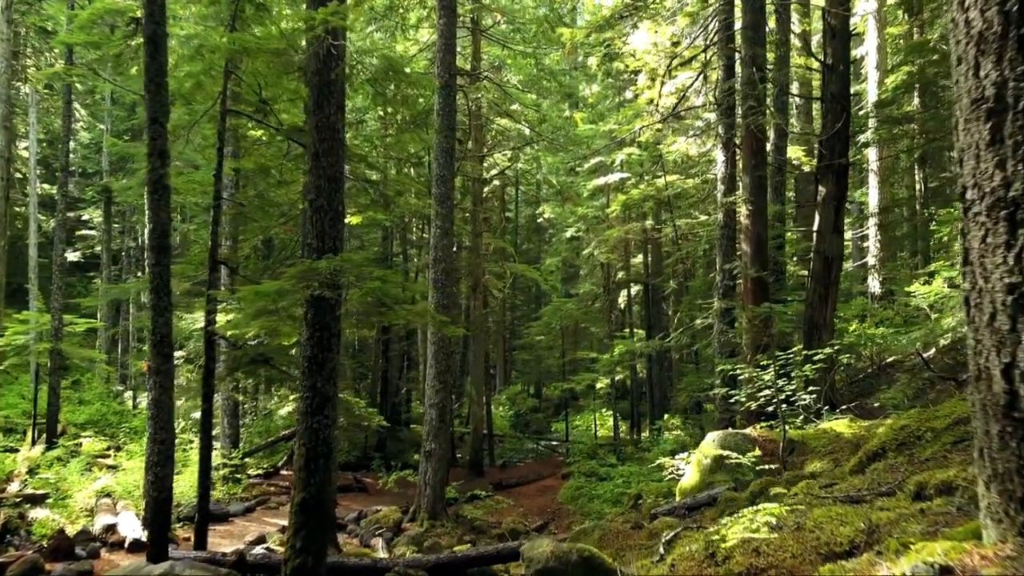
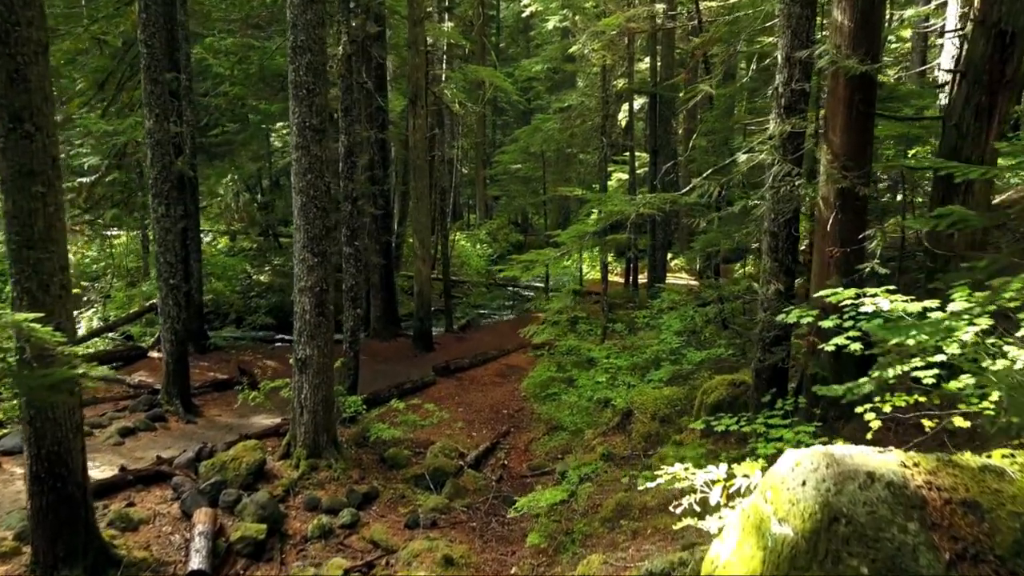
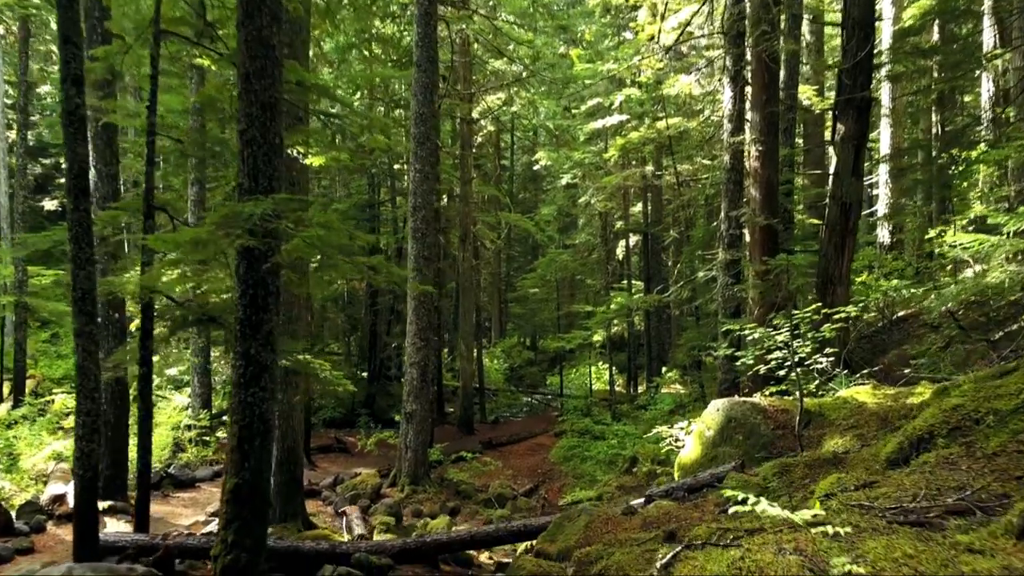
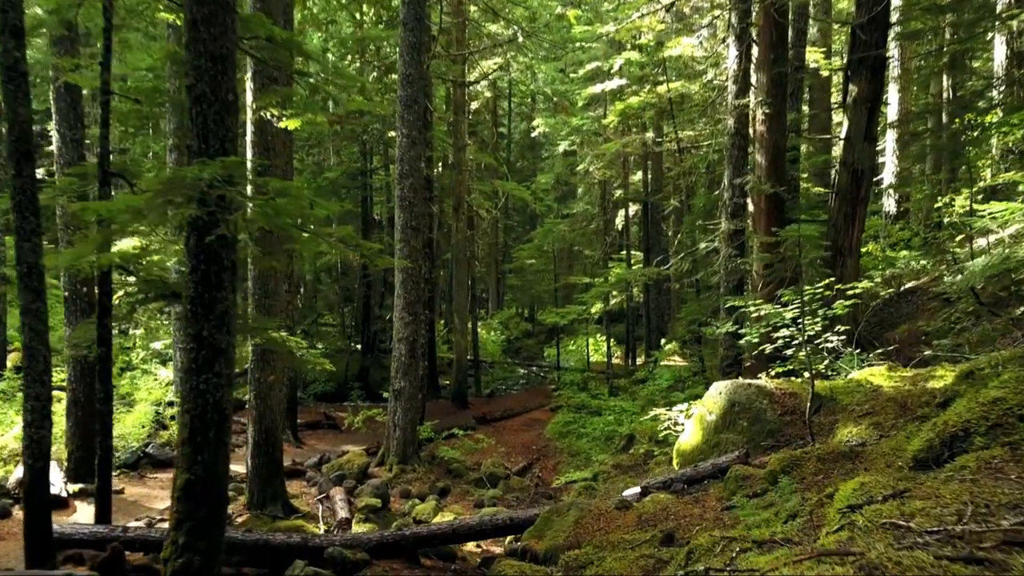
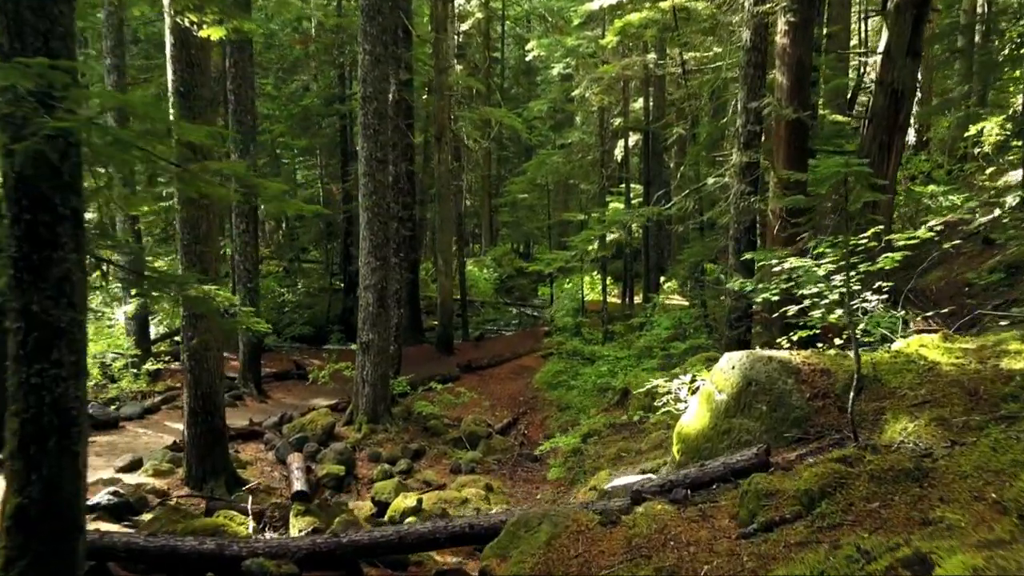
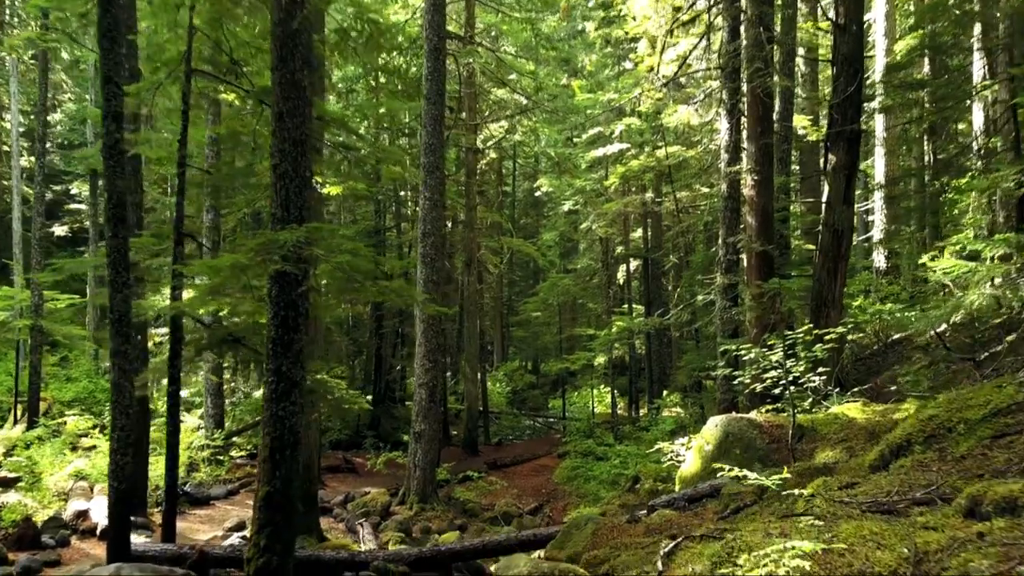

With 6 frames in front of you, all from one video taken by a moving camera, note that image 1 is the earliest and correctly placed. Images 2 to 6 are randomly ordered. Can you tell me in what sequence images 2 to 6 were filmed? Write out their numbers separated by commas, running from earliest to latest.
6, 3, 4, 5, 2
